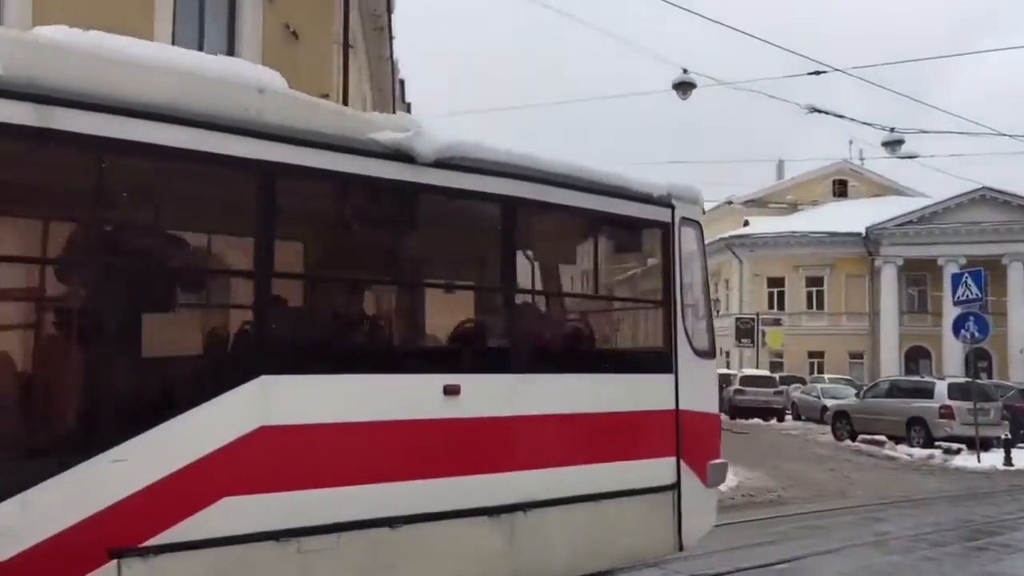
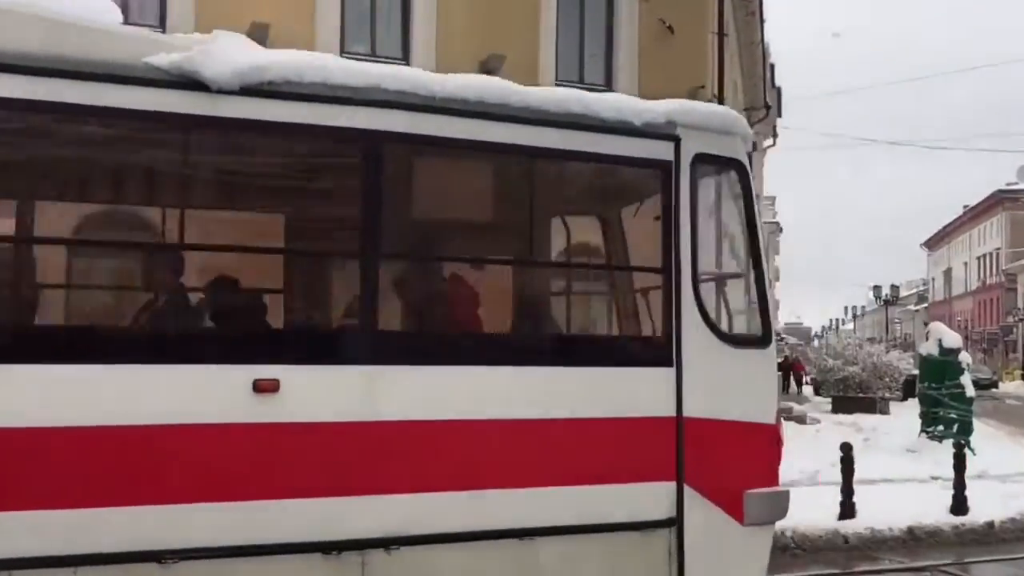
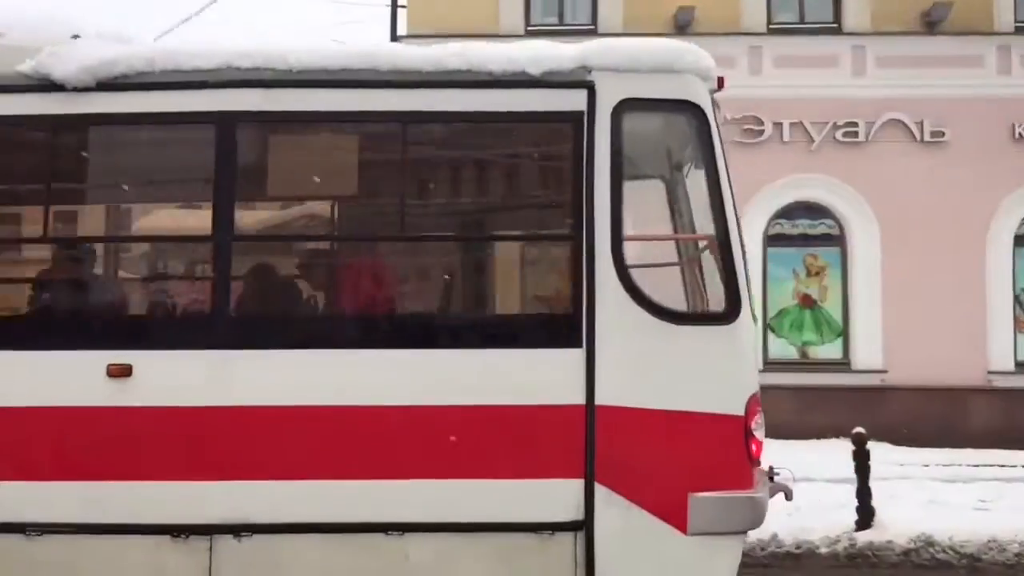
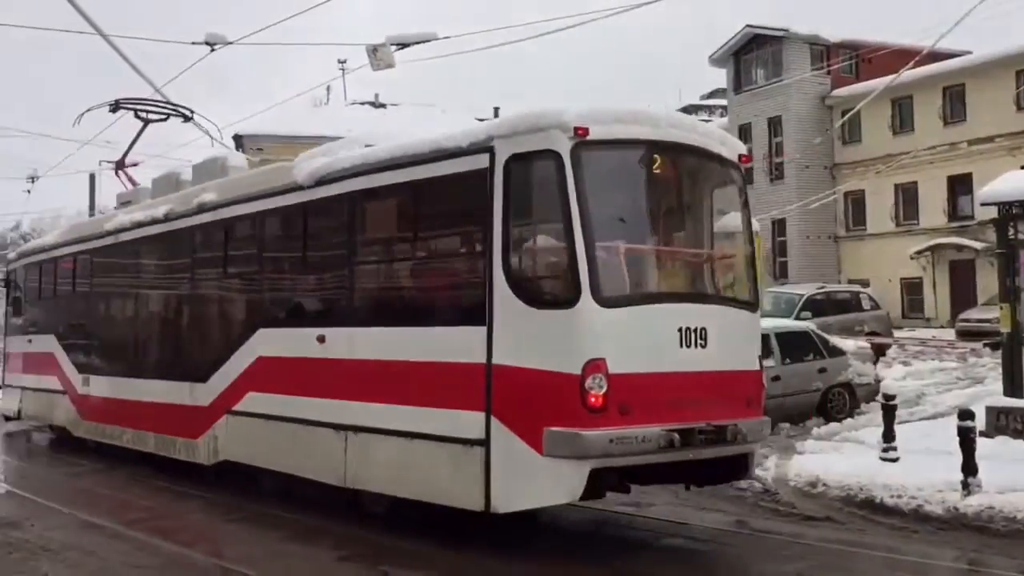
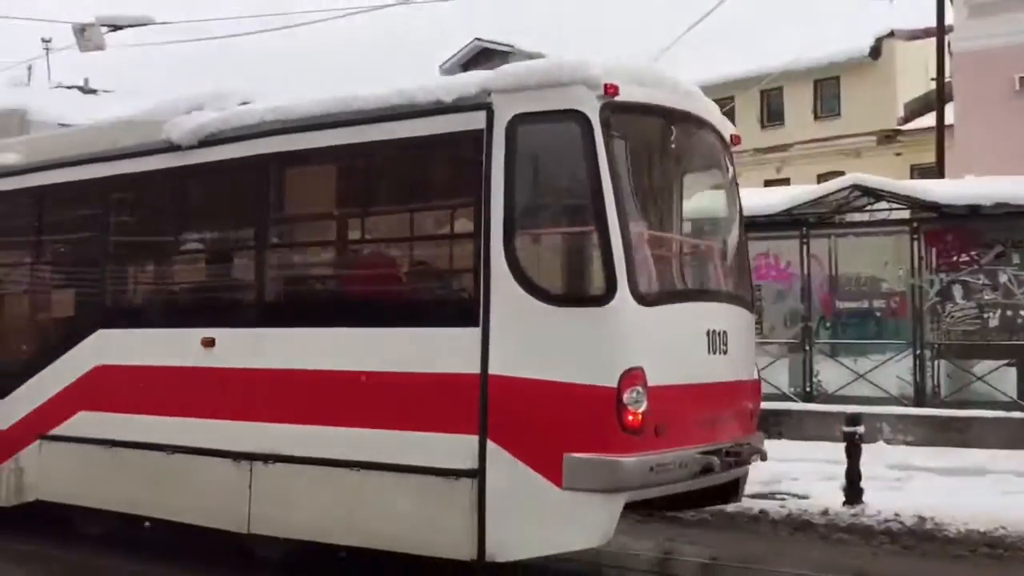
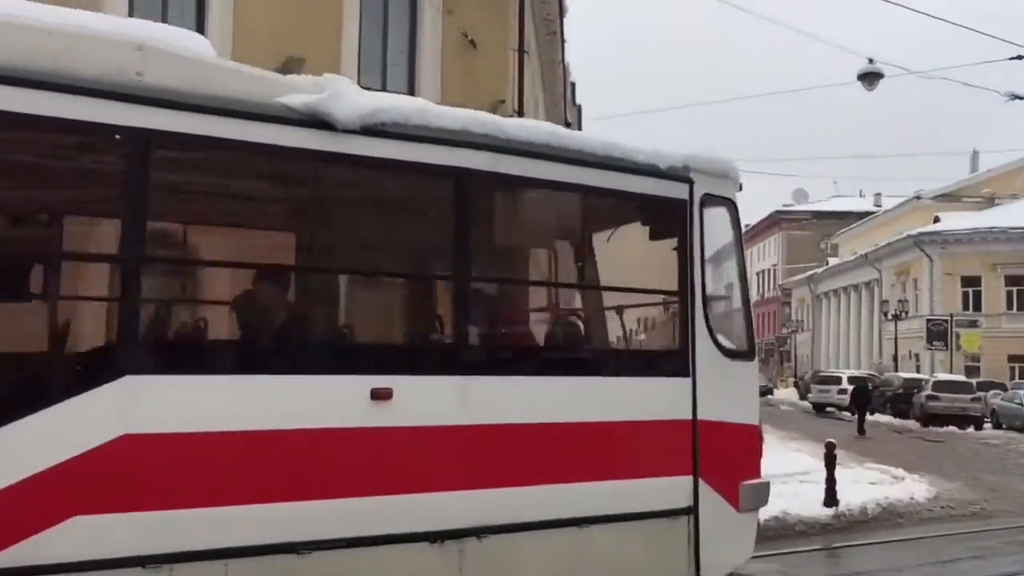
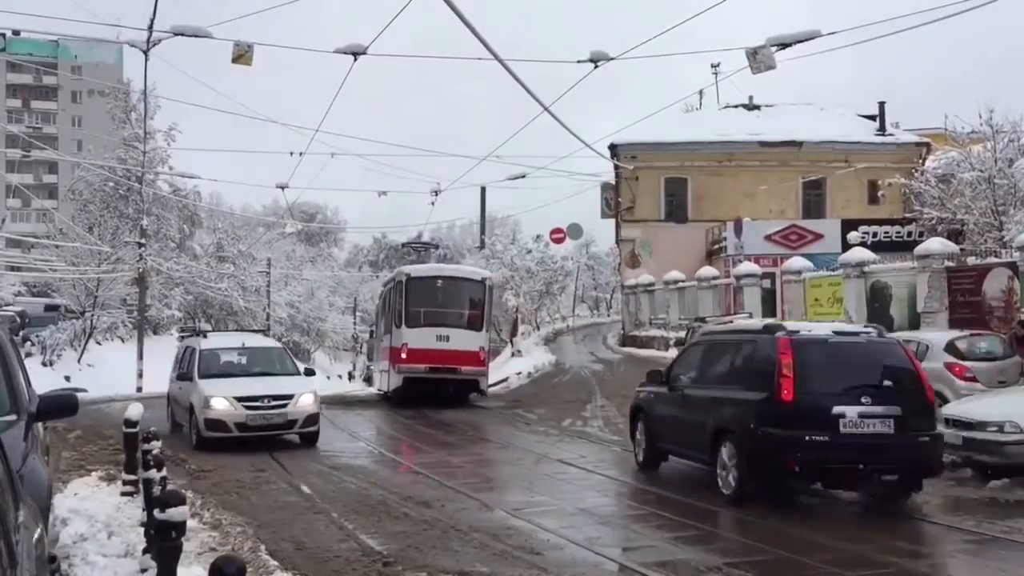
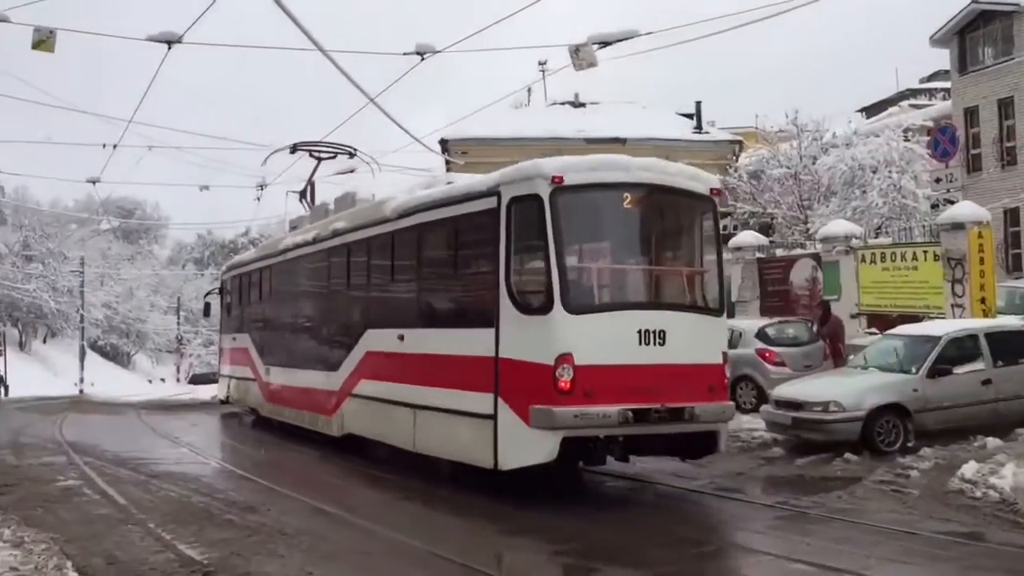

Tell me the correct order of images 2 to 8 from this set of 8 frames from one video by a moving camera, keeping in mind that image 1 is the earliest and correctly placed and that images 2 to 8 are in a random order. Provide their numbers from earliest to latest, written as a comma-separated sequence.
6, 2, 3, 5, 4, 8, 7
